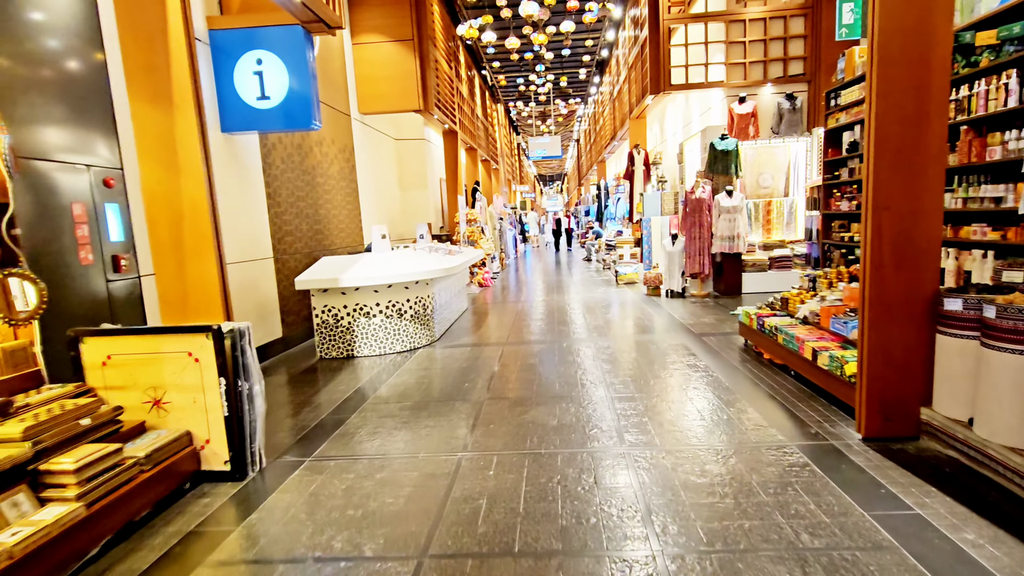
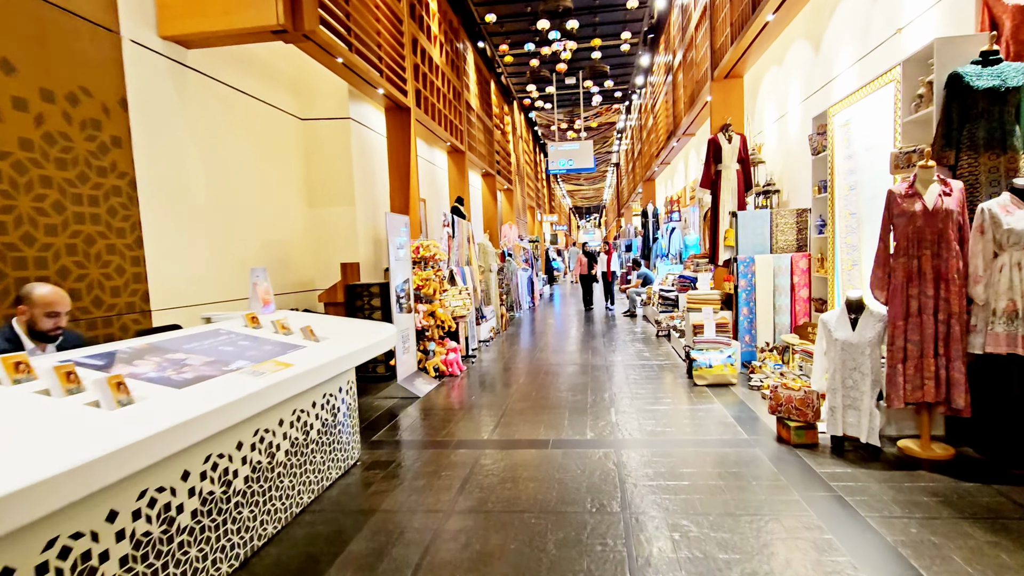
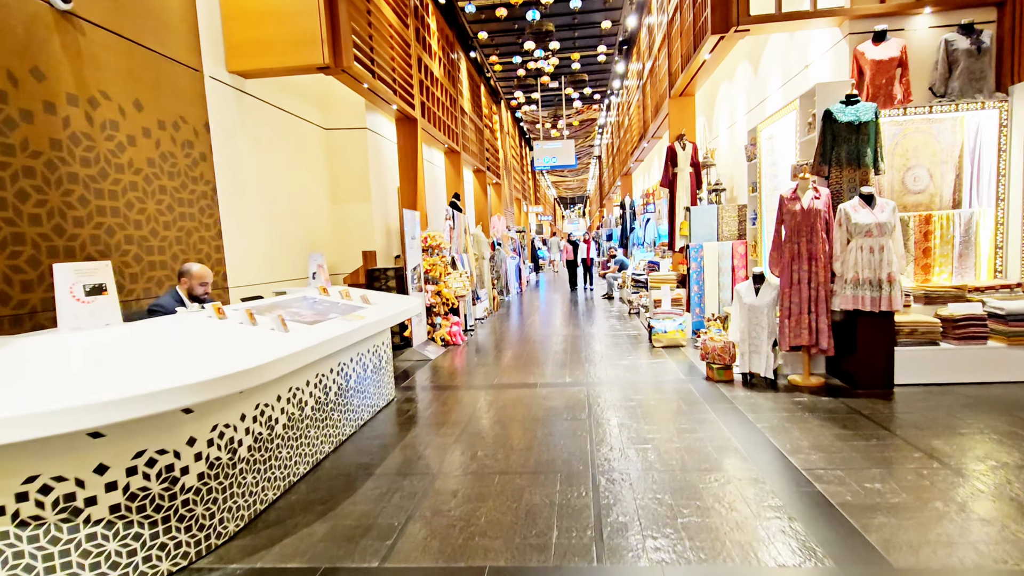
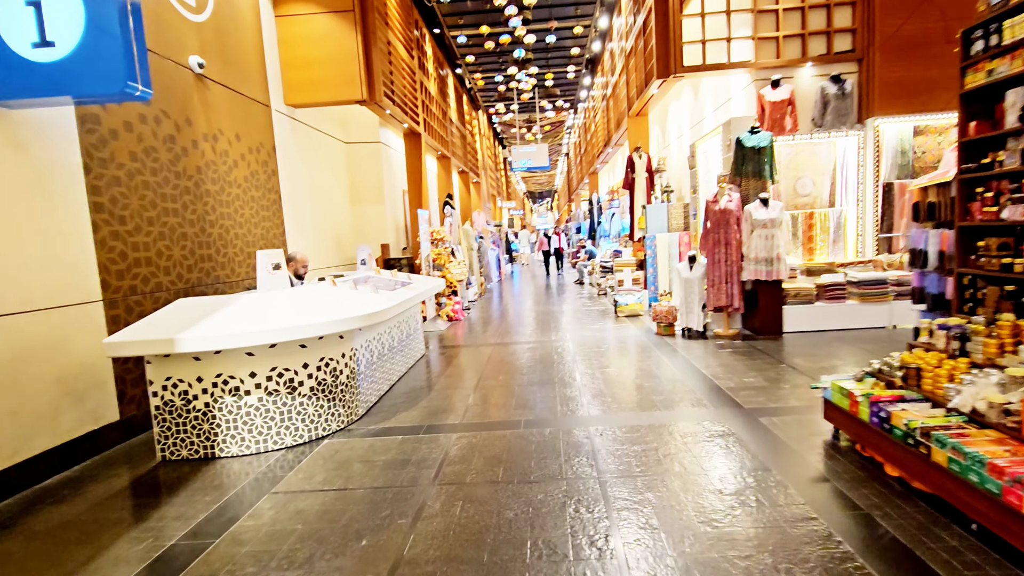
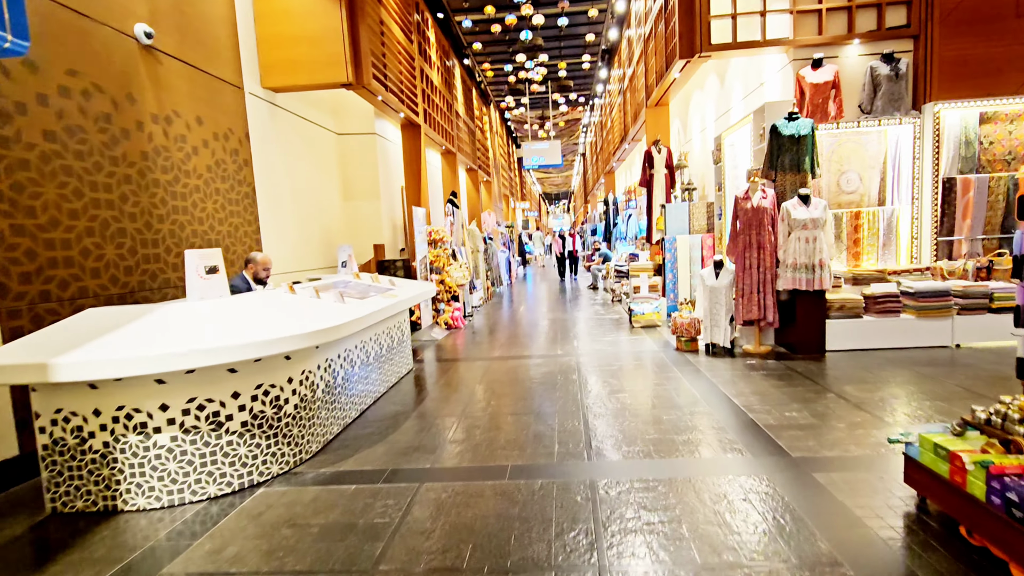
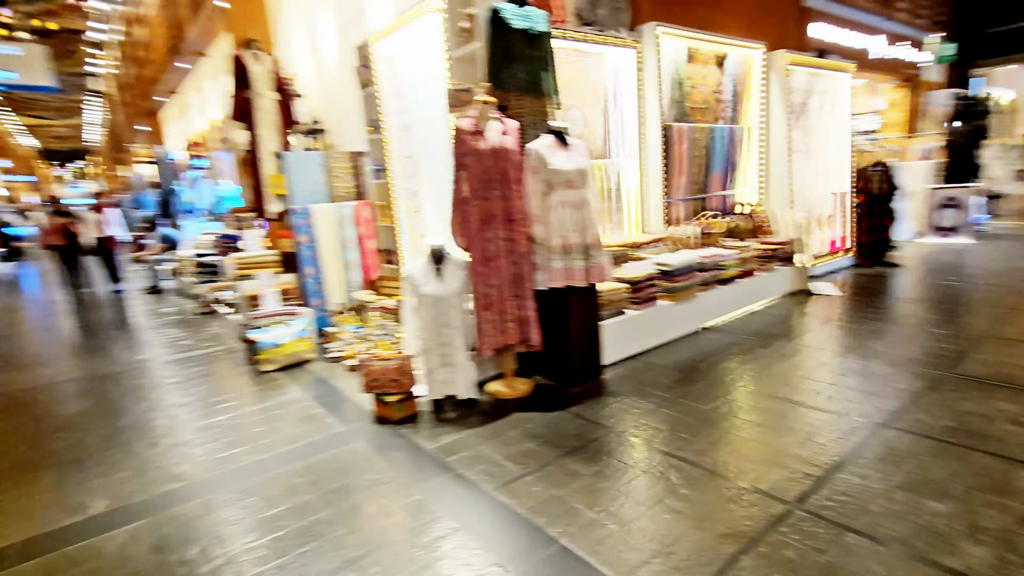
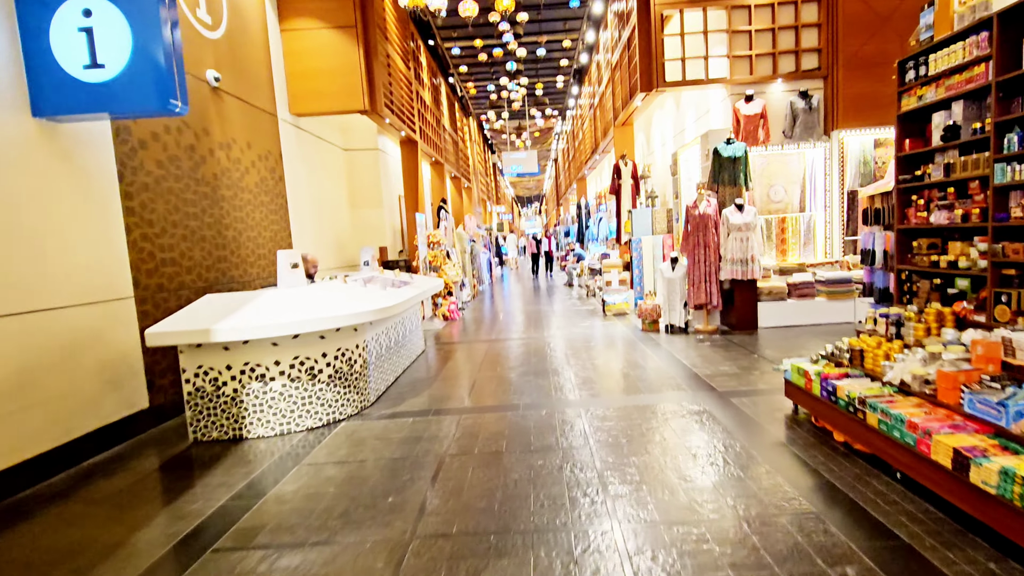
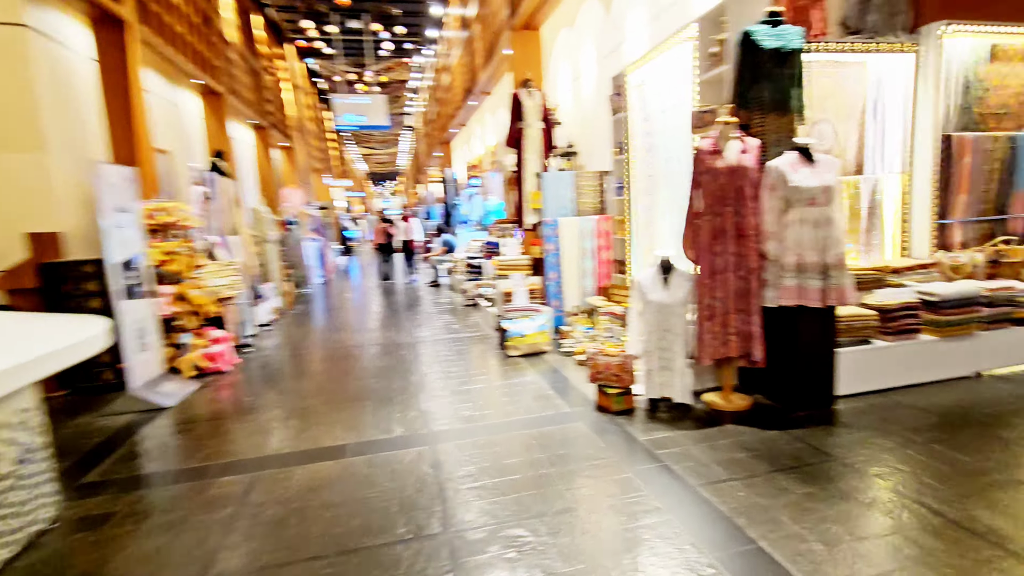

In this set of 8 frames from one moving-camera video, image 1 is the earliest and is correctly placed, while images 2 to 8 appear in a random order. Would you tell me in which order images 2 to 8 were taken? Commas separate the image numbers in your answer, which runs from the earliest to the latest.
7, 4, 5, 3, 2, 8, 6
